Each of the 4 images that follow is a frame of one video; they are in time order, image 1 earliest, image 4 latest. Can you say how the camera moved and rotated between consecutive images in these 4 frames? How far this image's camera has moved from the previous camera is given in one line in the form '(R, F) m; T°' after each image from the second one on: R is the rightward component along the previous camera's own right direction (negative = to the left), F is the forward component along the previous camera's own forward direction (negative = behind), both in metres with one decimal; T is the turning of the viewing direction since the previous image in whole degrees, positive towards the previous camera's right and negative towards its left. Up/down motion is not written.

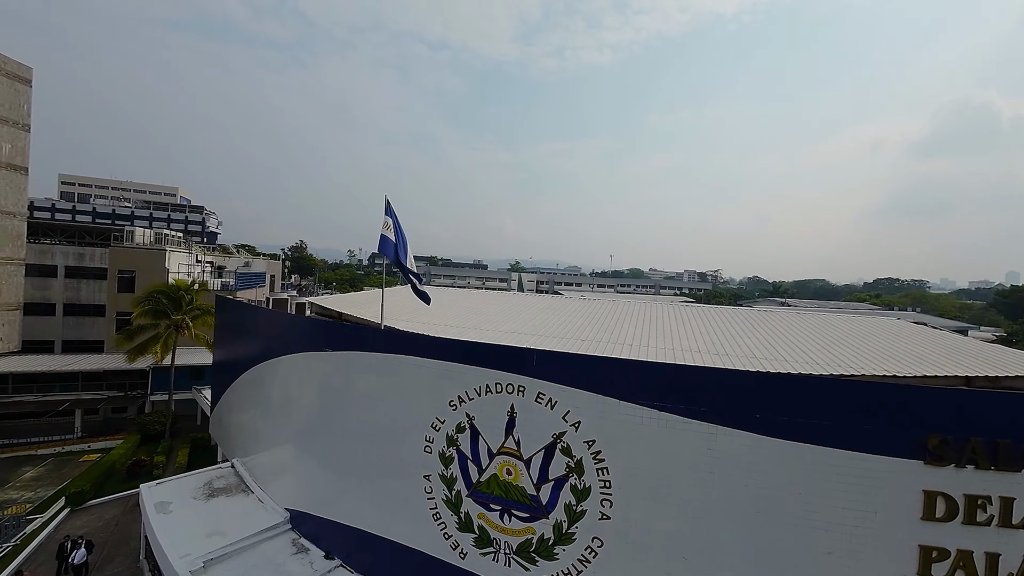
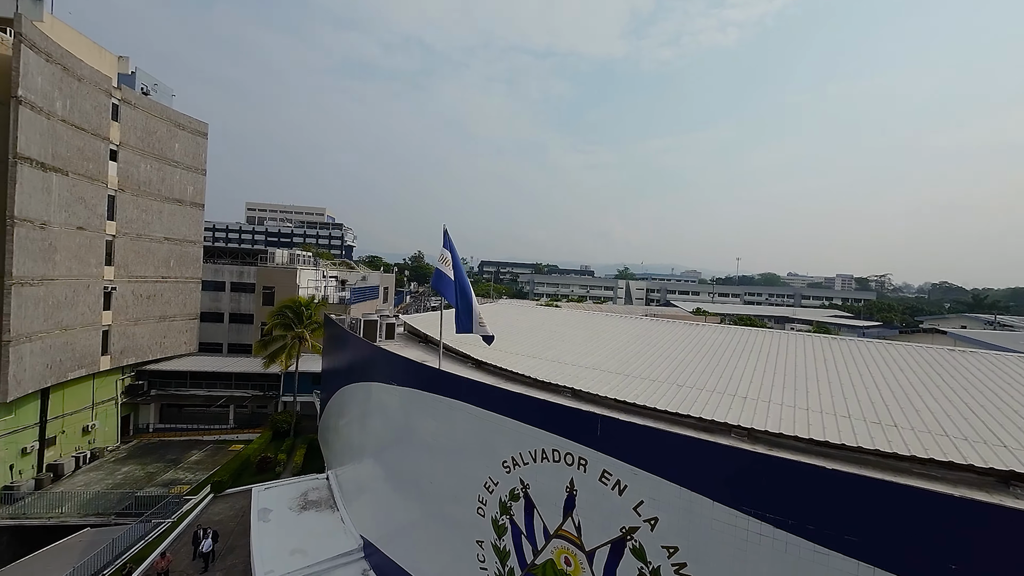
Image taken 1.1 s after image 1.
(+1.0, +1.6) m; -16°
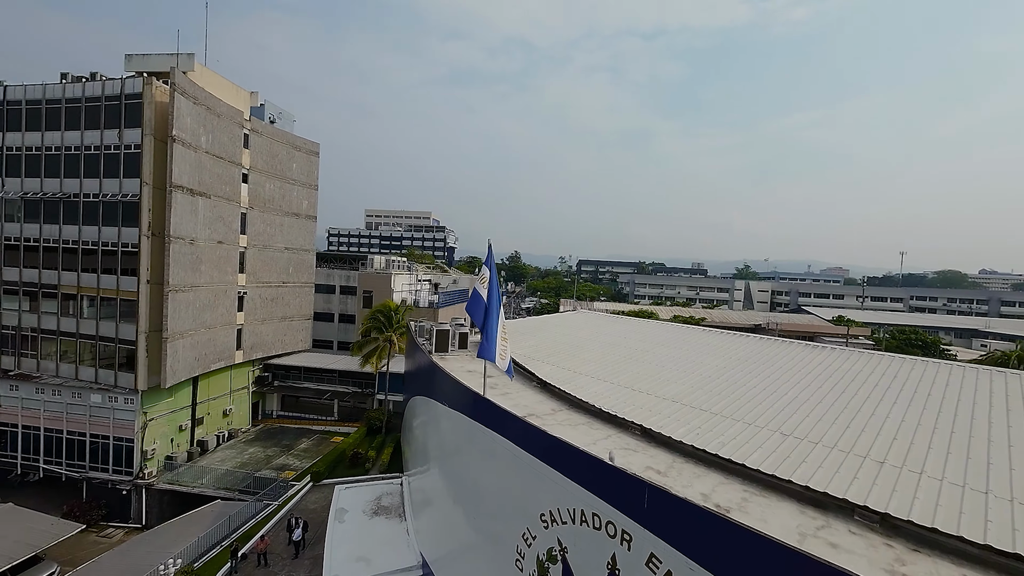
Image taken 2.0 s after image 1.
(+1.1, +1.4) m; -15°
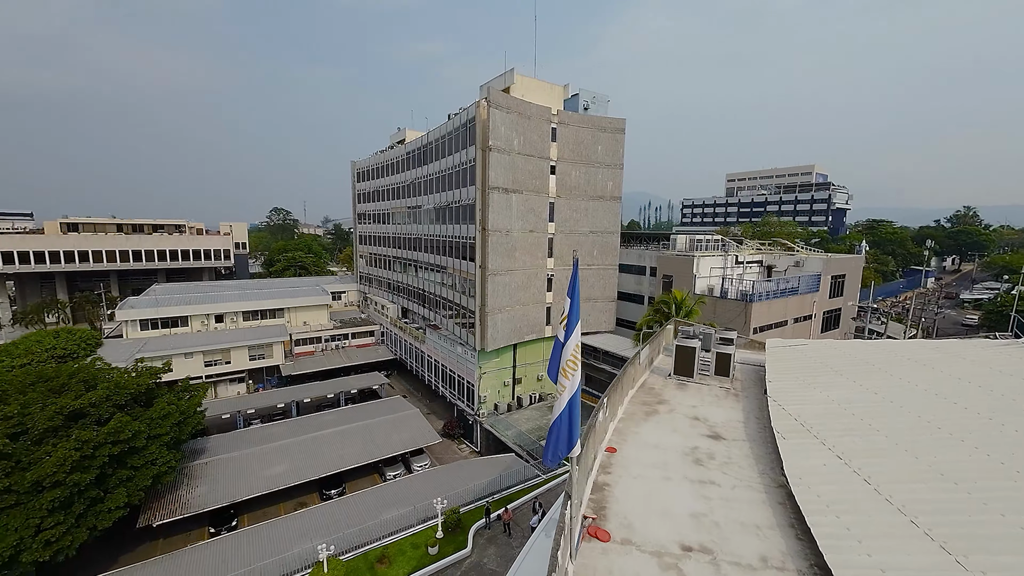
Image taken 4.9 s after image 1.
(+2.8, +4.6) m; -49°
